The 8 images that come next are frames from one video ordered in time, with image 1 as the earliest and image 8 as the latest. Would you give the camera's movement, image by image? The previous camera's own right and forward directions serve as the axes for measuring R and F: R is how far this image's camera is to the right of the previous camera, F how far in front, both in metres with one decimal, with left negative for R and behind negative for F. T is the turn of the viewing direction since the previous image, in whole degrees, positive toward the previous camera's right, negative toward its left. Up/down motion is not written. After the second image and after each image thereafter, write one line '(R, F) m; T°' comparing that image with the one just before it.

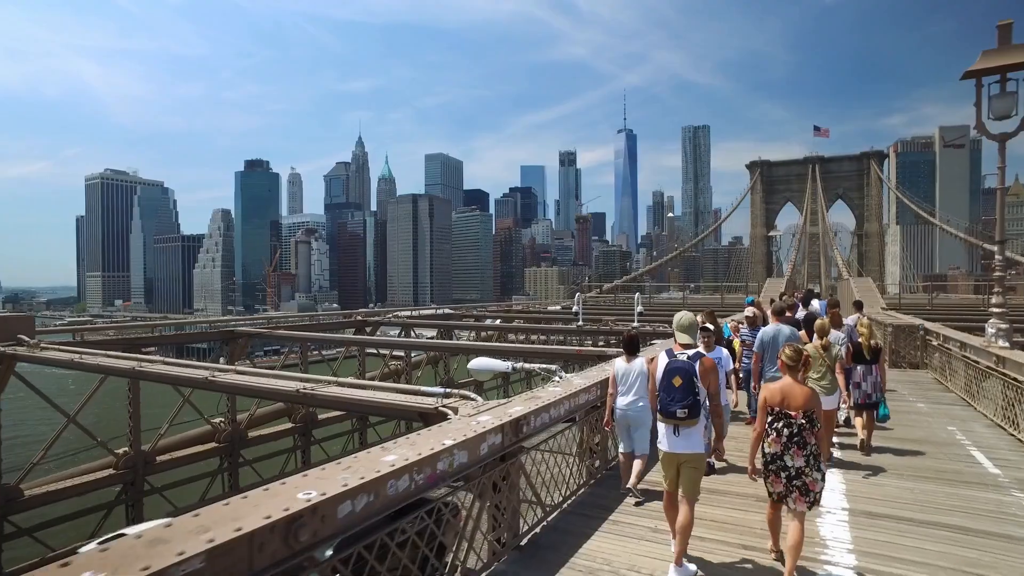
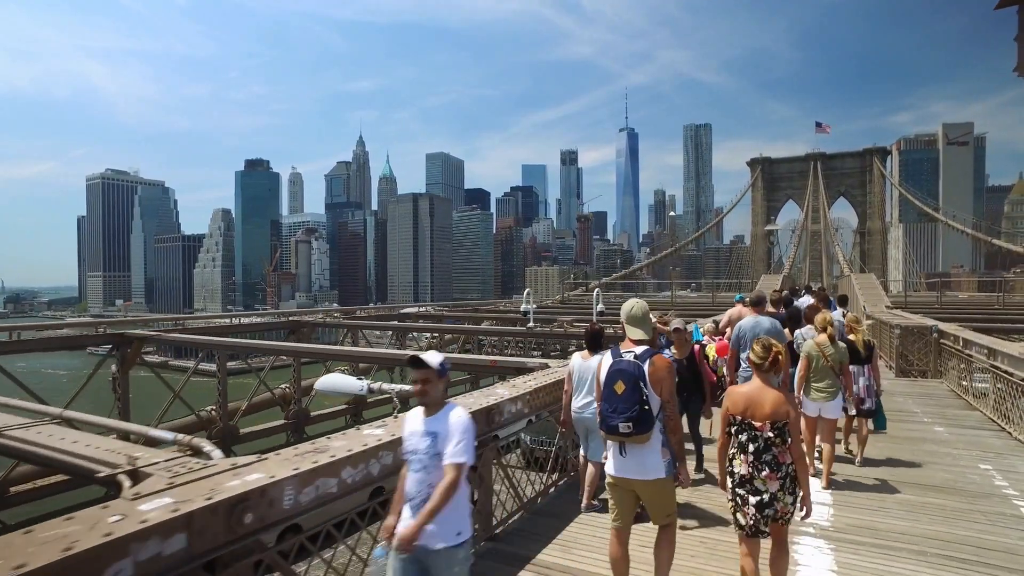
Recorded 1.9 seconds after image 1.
(+0.4, +0.7) m; 0°
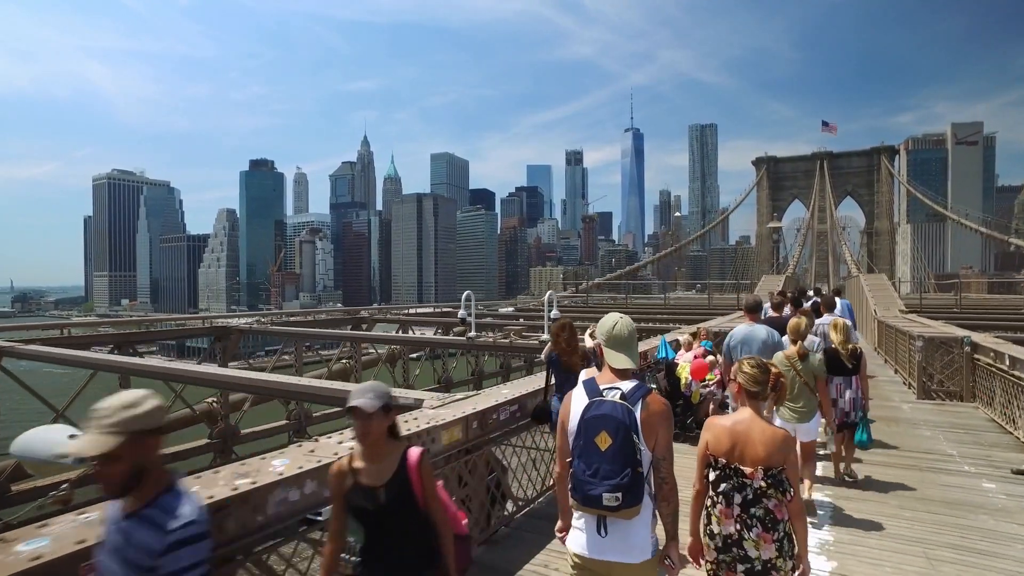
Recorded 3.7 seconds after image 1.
(+0.4, +0.8) m; 0°
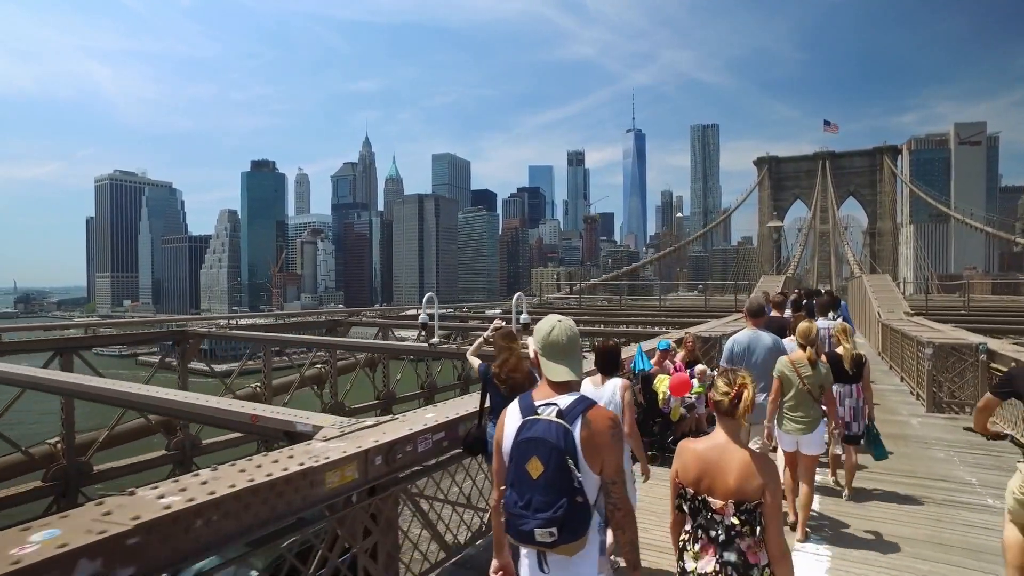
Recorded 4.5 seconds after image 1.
(+0.2, +0.3) m; 0°
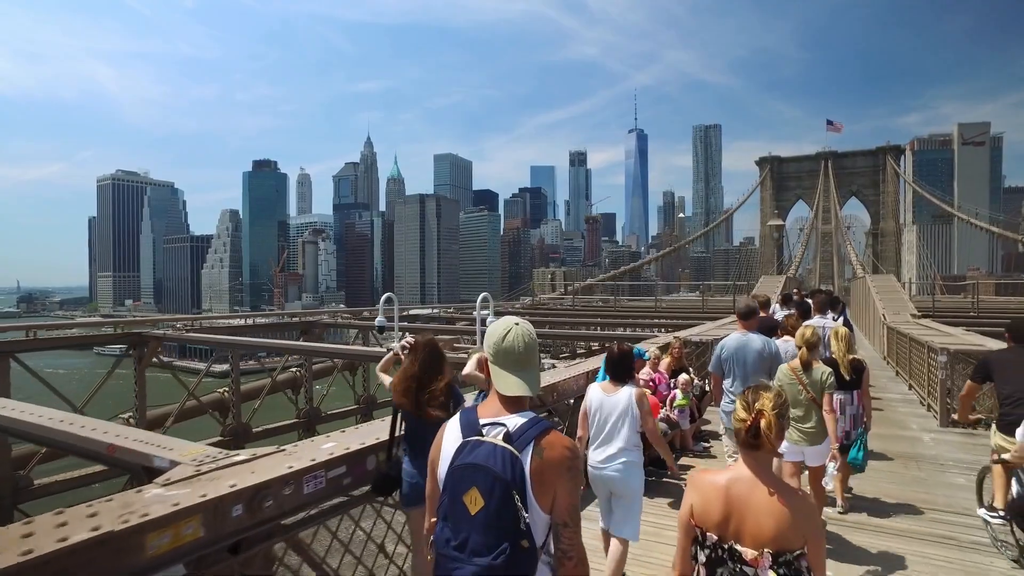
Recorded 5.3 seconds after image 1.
(+0.2, +0.3) m; 0°
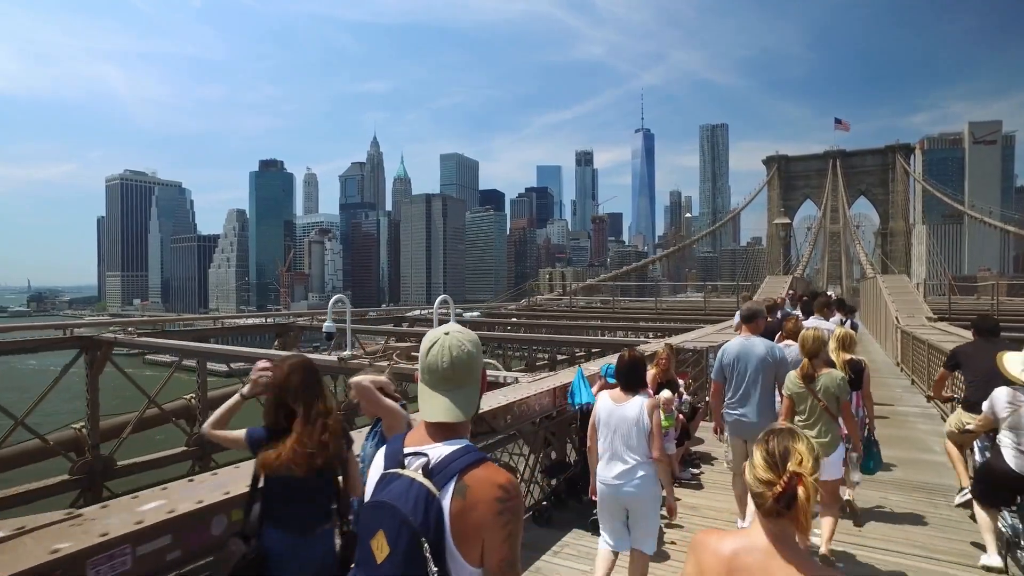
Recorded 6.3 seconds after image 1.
(+0.2, +0.4) m; -1°
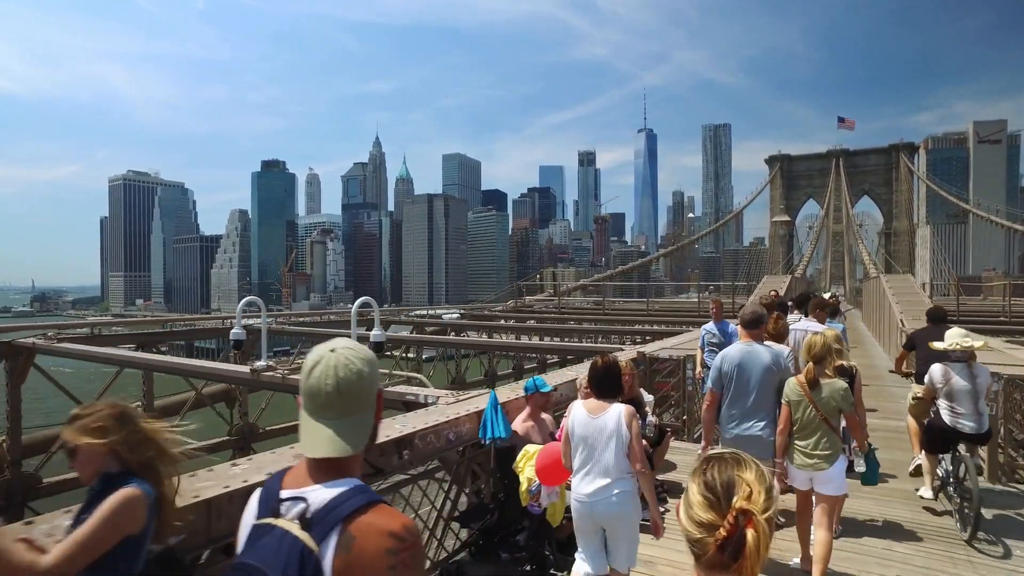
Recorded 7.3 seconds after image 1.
(+0.2, +0.4) m; 0°
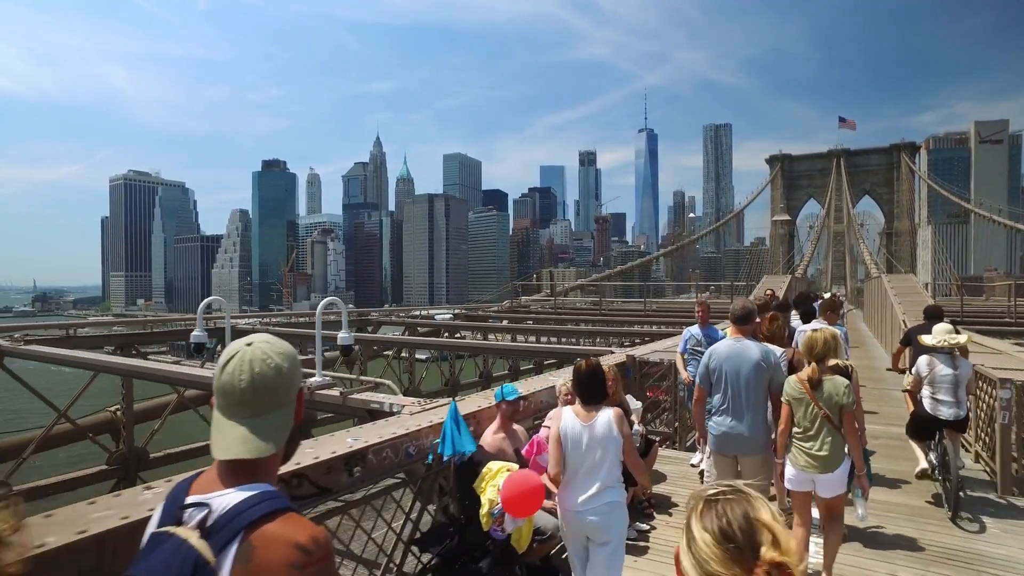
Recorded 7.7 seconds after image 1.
(+0.1, +0.1) m; 0°
